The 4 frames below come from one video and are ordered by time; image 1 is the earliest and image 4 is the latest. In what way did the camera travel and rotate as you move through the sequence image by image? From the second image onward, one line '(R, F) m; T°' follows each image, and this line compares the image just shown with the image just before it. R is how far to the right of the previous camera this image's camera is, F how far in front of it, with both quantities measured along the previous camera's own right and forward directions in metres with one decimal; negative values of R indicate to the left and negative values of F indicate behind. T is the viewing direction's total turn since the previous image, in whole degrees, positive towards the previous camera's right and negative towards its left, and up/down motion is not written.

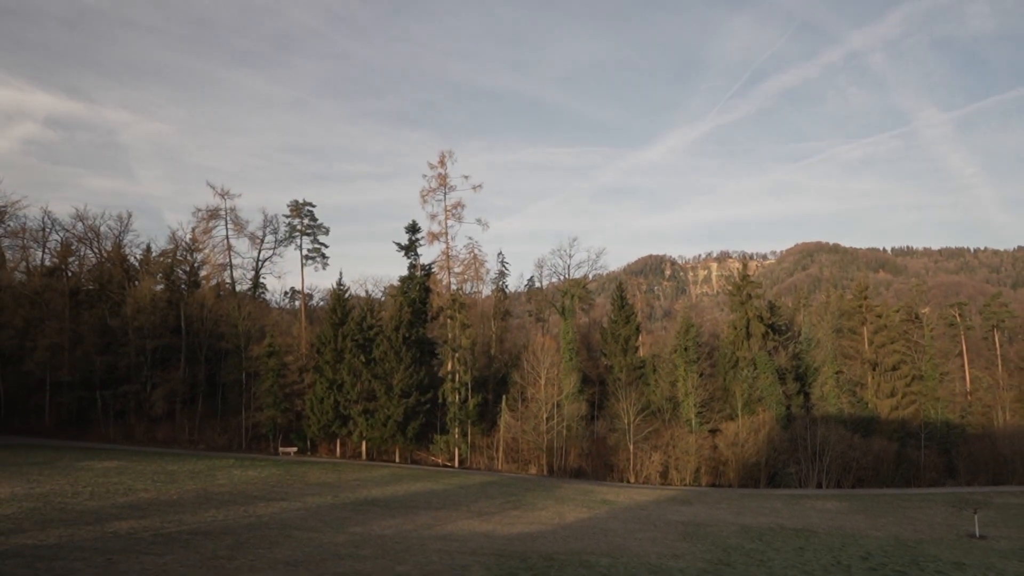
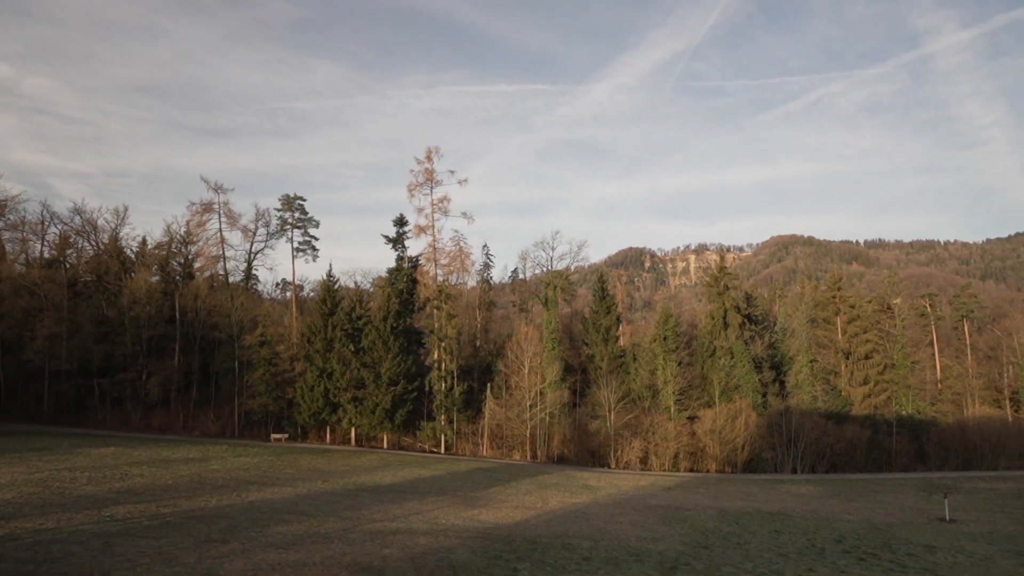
(0.0, -0.9) m; +1°
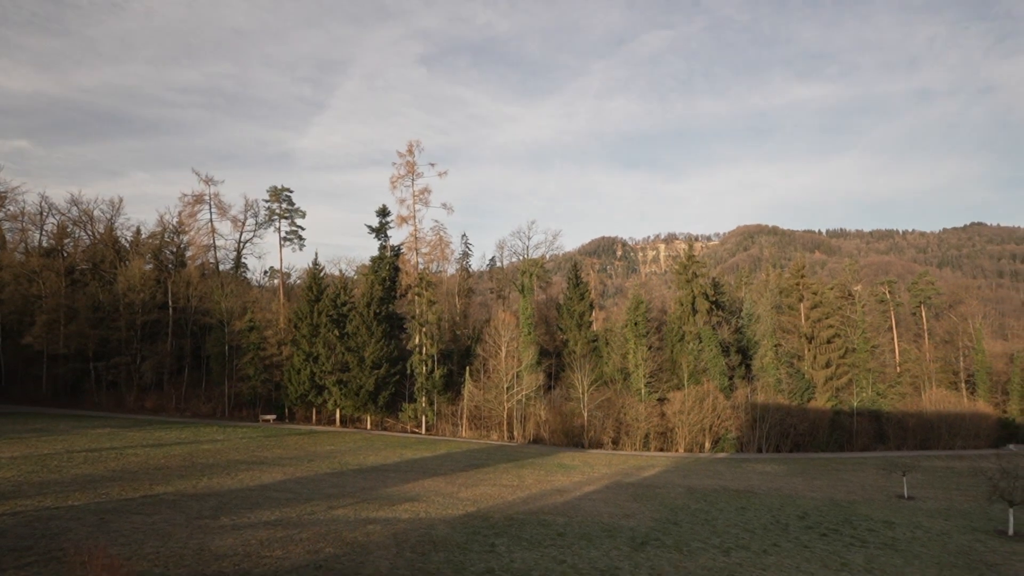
(0.0, -1.4) m; +2°
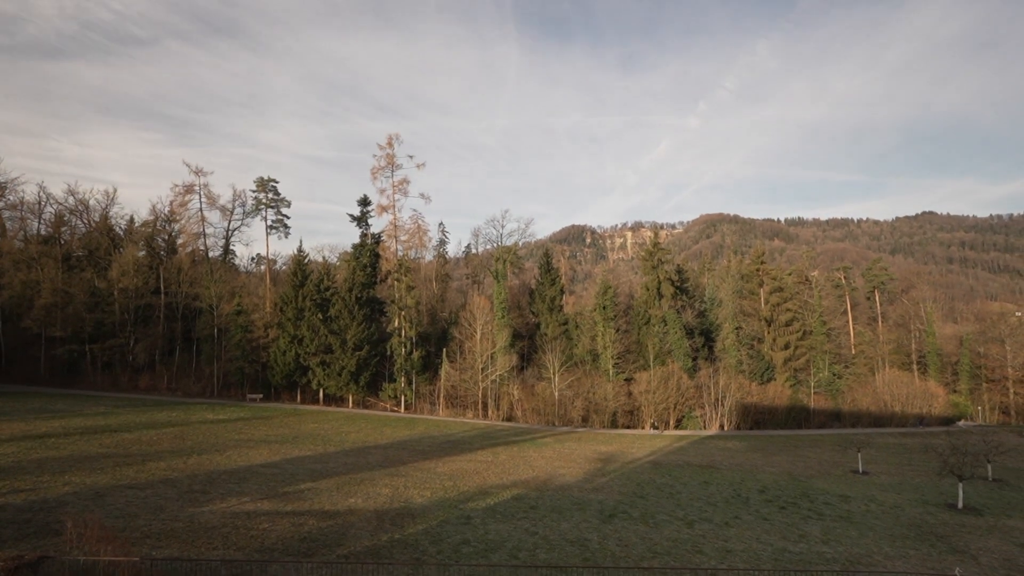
(-0.1, -1.7) m; +3°
